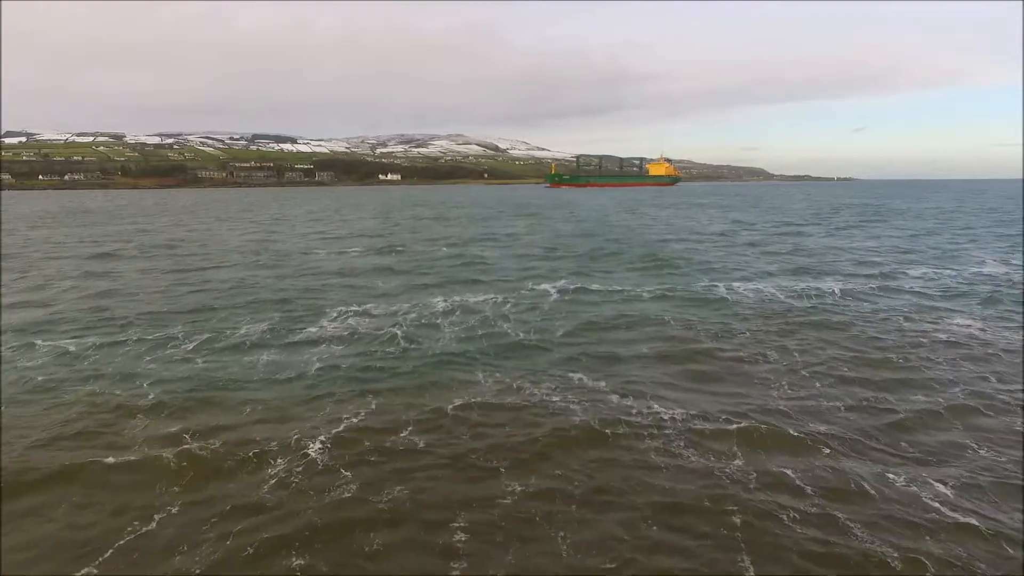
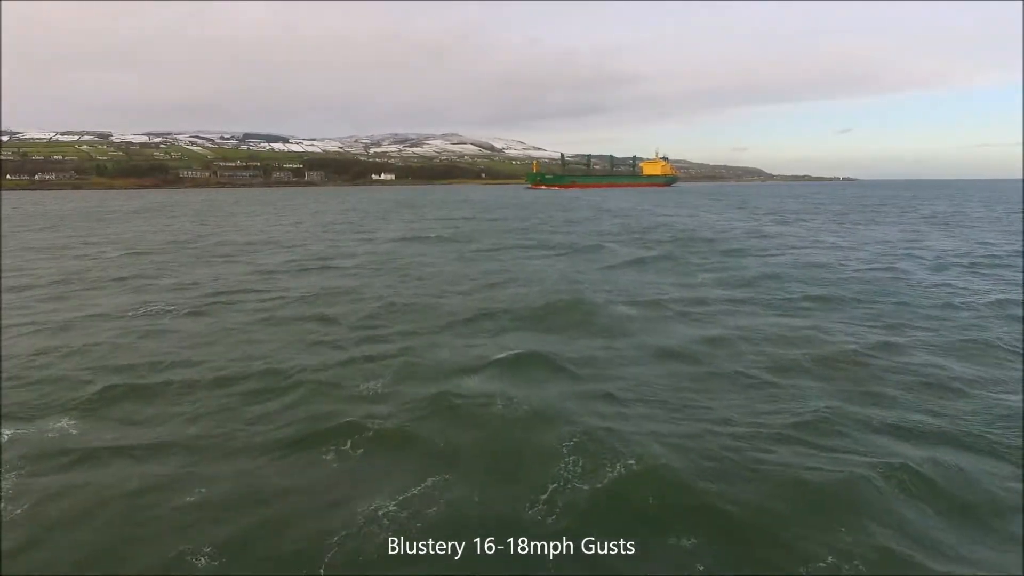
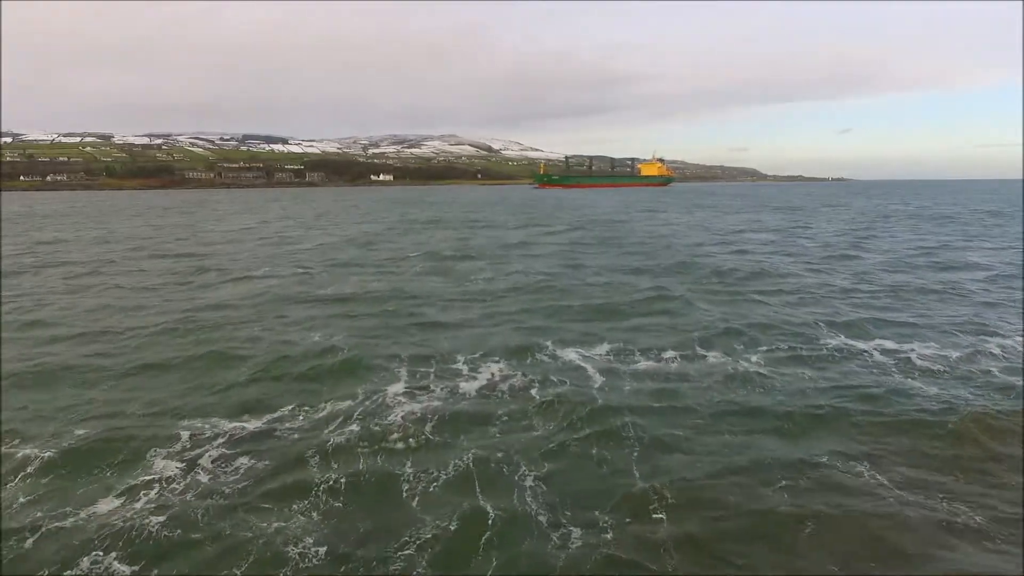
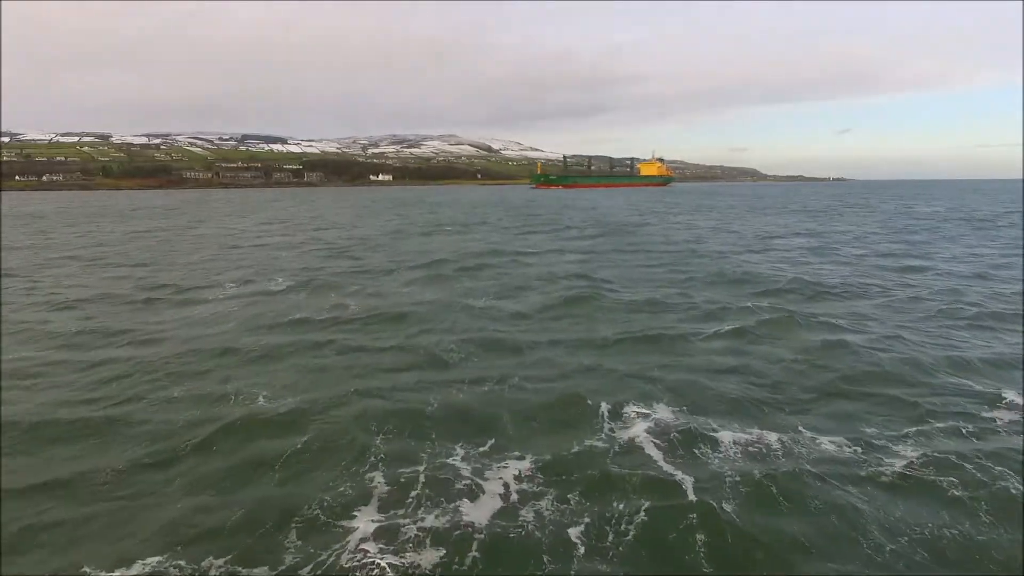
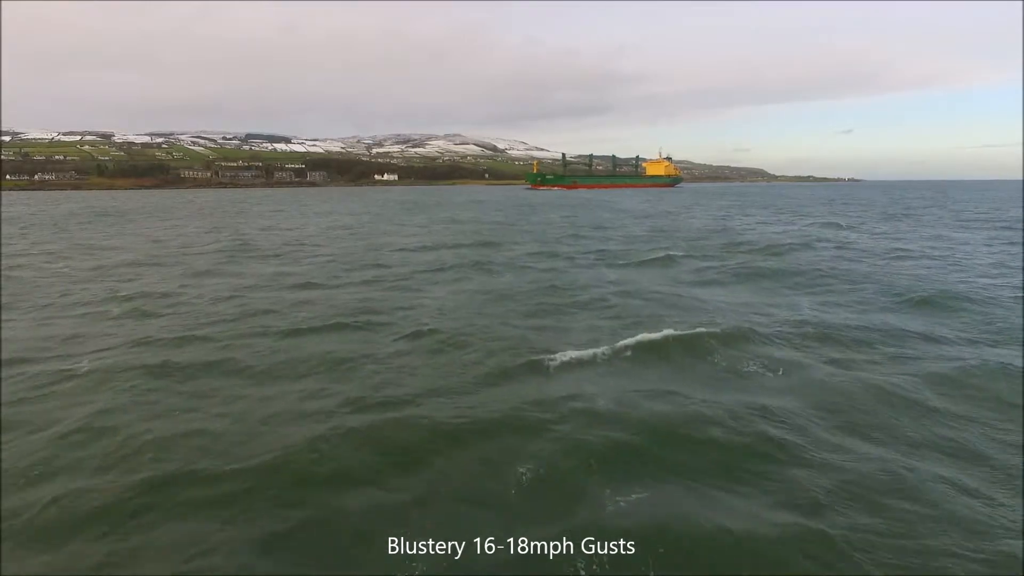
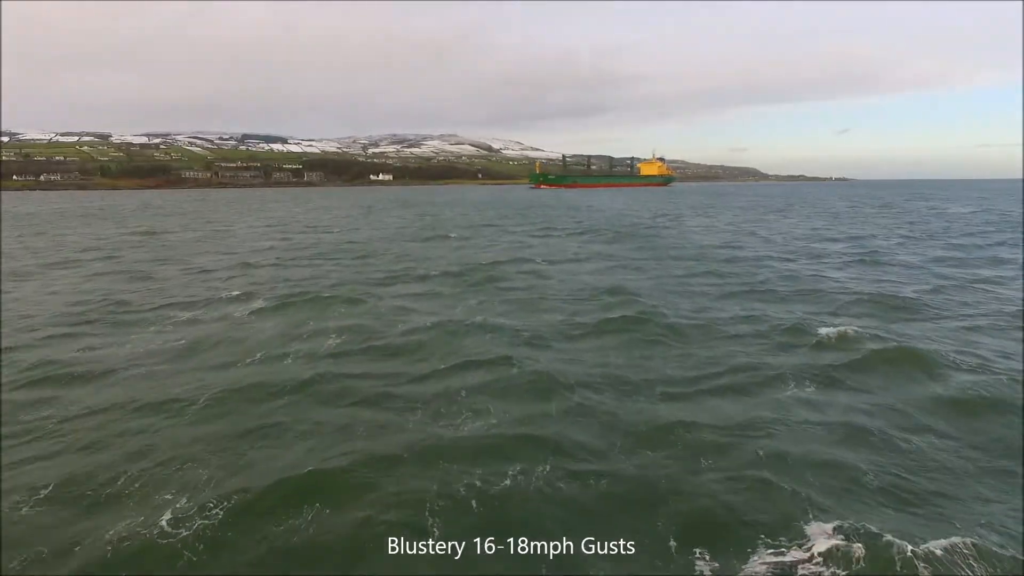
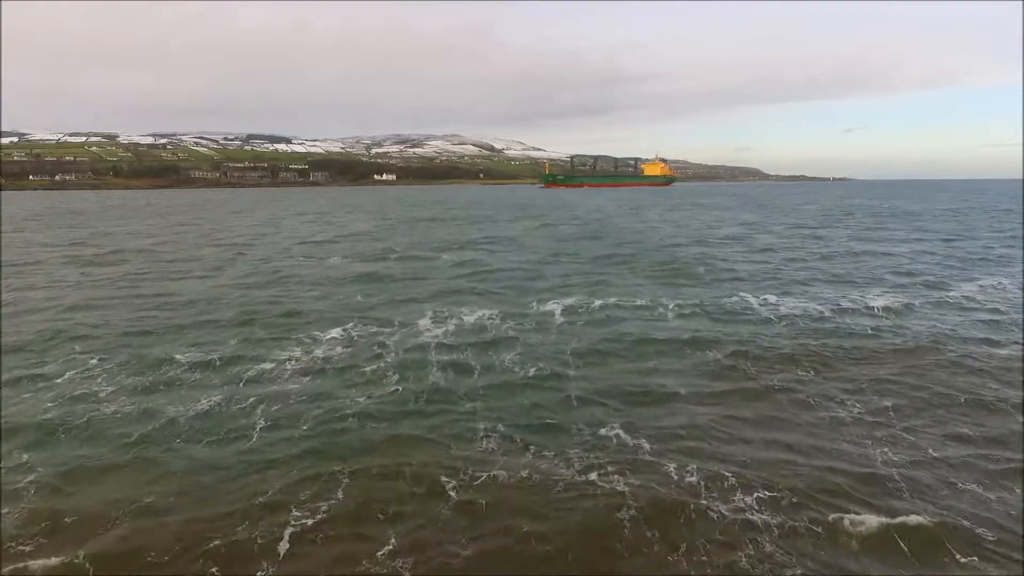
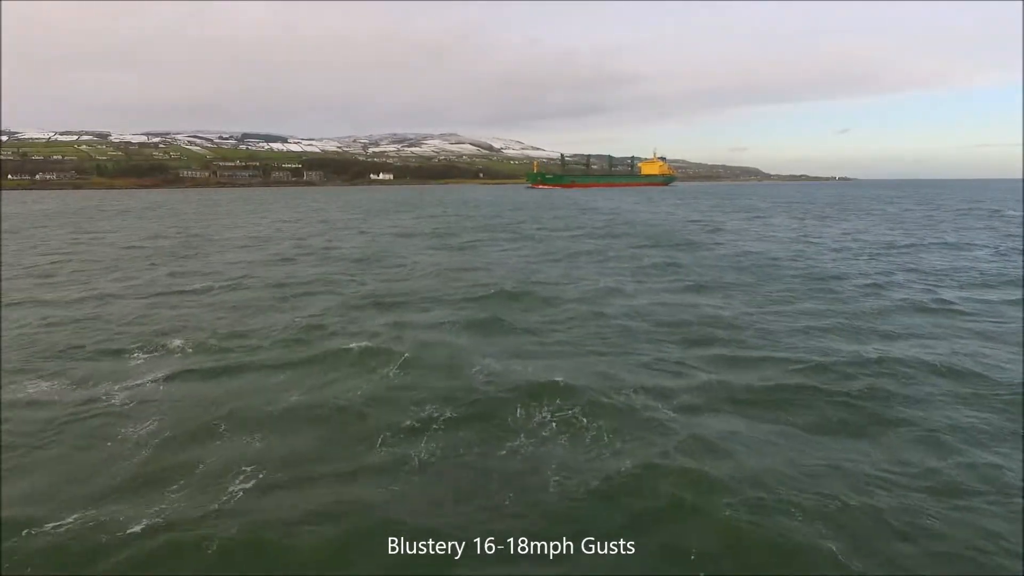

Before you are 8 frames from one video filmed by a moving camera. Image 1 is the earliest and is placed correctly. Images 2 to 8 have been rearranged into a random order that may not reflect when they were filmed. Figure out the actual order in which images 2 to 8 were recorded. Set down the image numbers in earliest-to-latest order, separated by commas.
7, 3, 4, 6, 8, 2, 5
